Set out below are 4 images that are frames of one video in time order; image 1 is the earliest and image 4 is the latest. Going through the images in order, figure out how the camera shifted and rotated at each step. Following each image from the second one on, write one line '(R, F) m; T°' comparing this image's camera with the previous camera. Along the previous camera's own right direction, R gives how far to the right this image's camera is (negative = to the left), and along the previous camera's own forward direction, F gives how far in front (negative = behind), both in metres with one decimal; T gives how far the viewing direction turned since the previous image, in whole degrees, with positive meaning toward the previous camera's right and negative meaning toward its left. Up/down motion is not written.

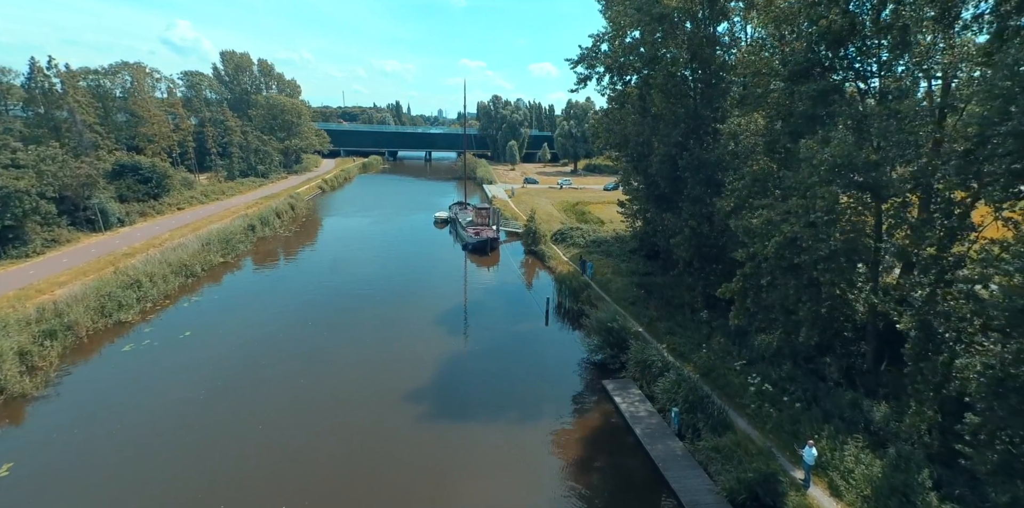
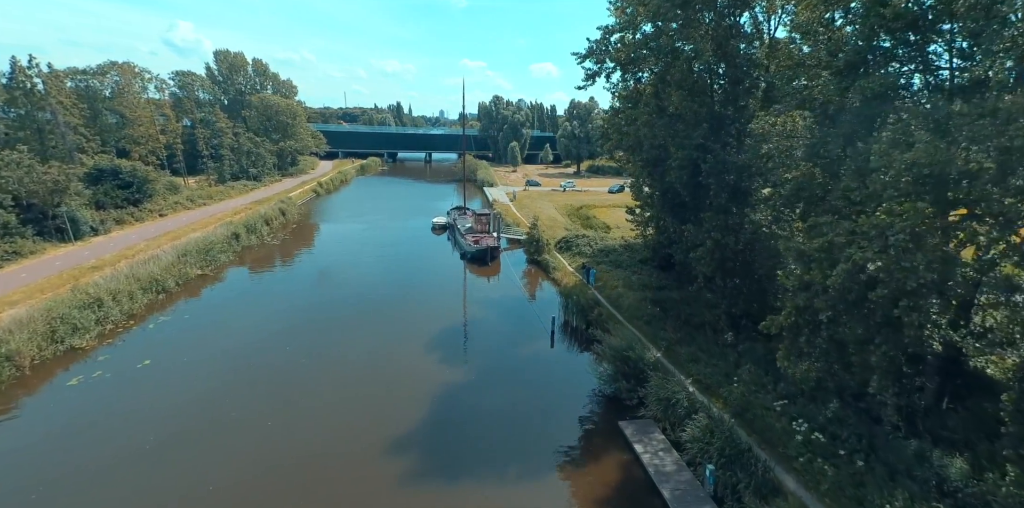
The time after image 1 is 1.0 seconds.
(0.0, +2.3) m; 0°
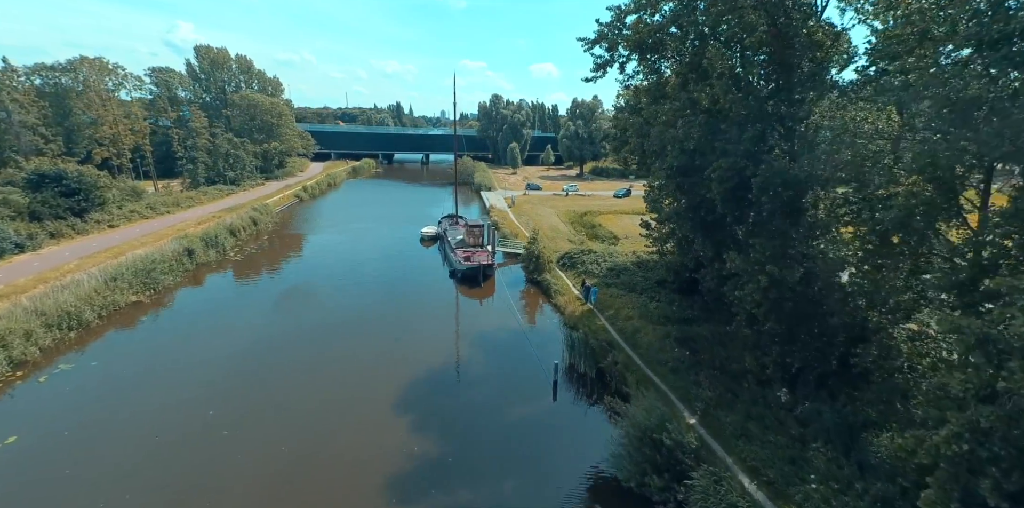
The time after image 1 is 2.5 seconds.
(+0.3, +4.4) m; 0°
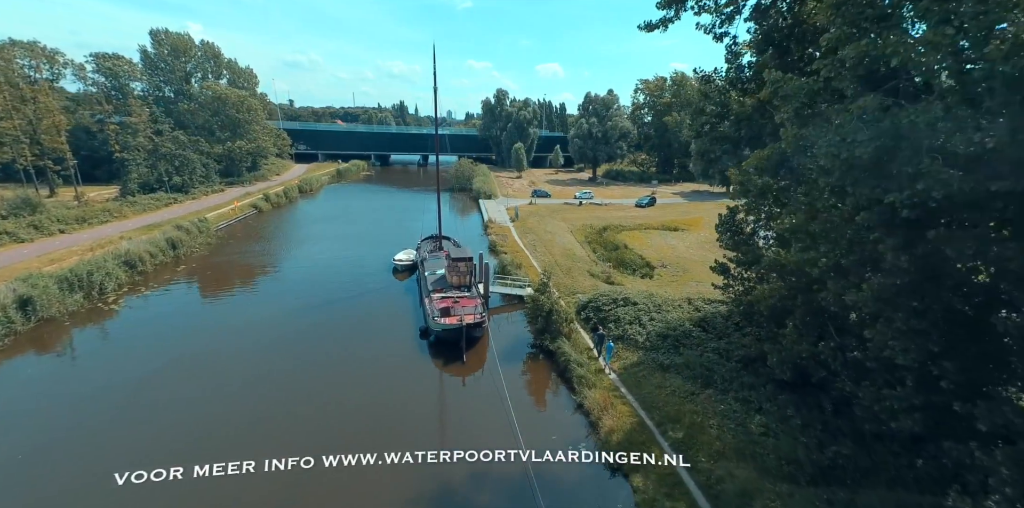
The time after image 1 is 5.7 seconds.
(+0.2, +9.8) m; -1°
